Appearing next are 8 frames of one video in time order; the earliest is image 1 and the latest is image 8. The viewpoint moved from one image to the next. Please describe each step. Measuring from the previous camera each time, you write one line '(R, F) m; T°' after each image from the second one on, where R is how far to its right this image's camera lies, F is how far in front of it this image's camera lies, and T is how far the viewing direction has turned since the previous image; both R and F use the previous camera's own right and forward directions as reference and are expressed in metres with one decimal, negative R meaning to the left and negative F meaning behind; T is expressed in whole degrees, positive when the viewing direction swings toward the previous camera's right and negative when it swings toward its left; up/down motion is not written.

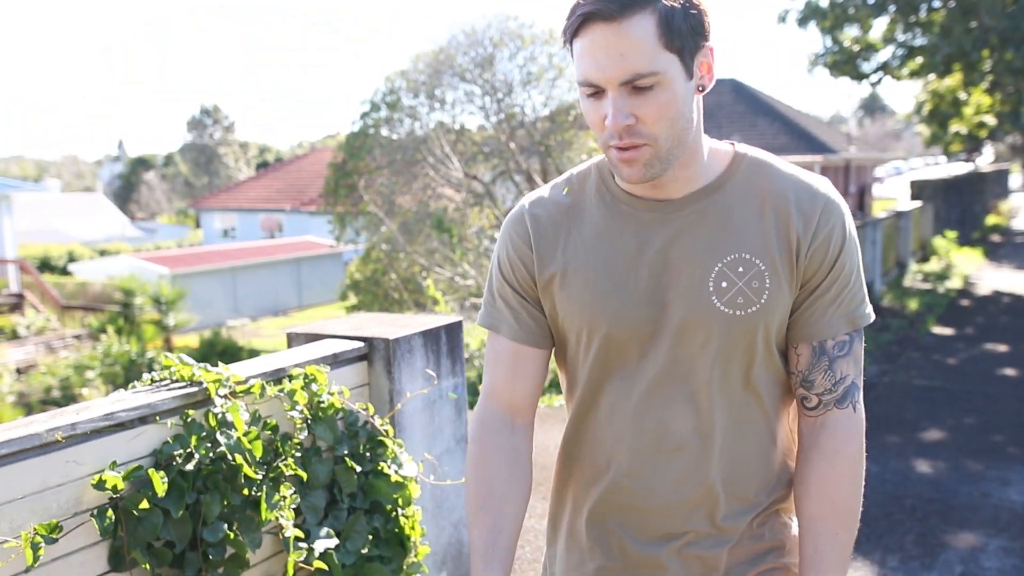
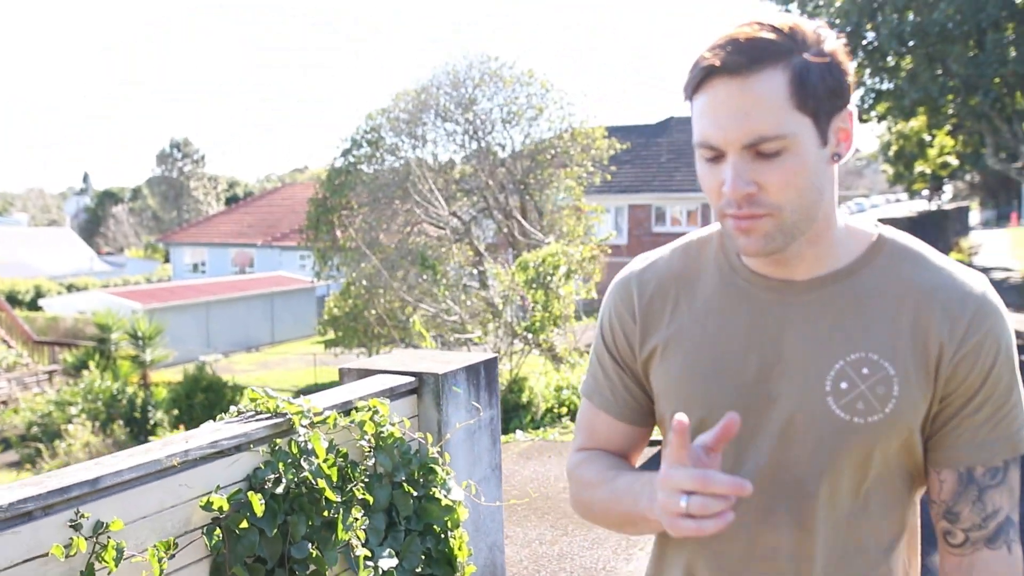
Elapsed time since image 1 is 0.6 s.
(-0.2, -0.2) m; +2°
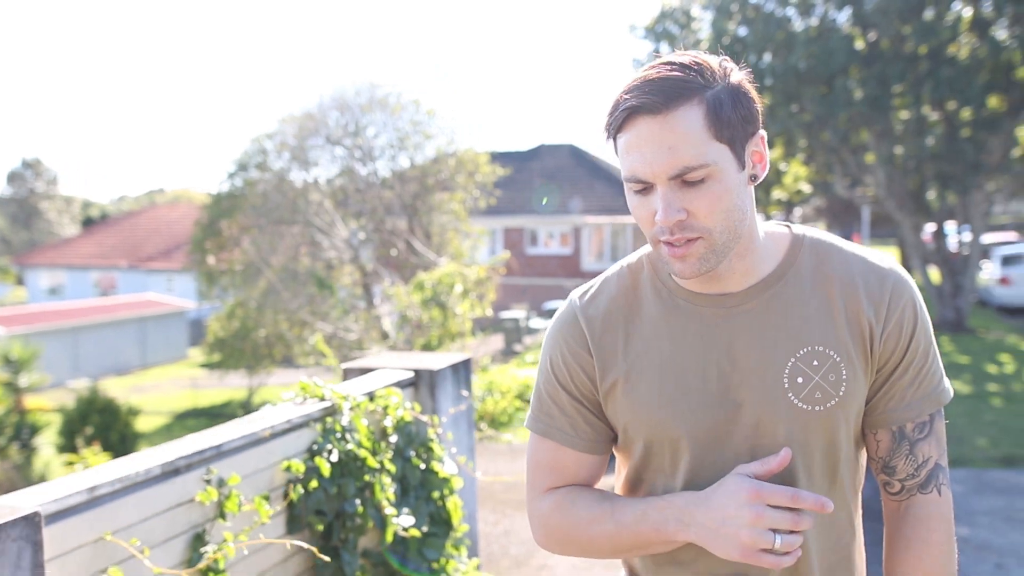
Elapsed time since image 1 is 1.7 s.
(-0.4, -0.5) m; +9°
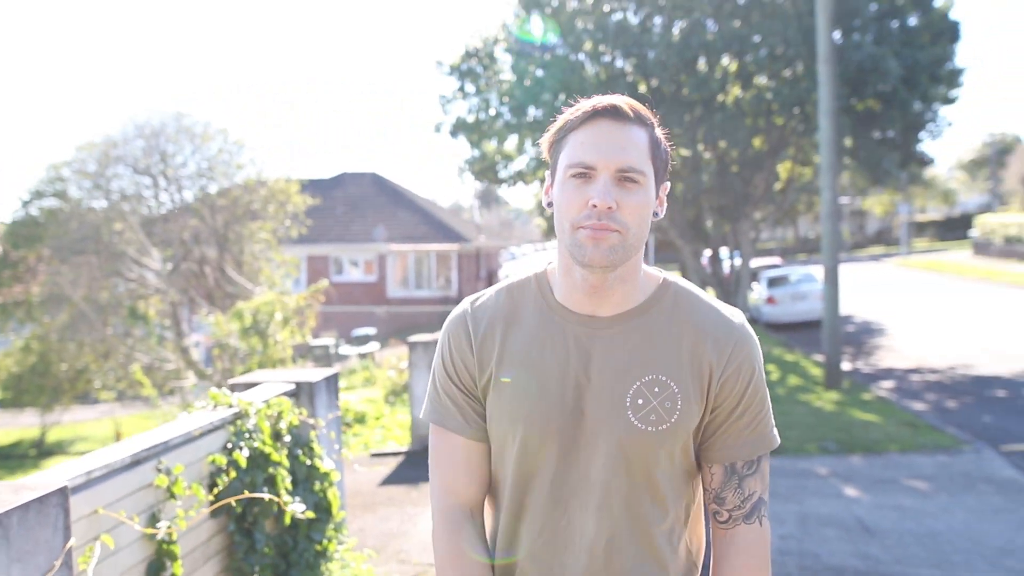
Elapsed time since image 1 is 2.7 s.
(-0.3, -0.6) m; +13°
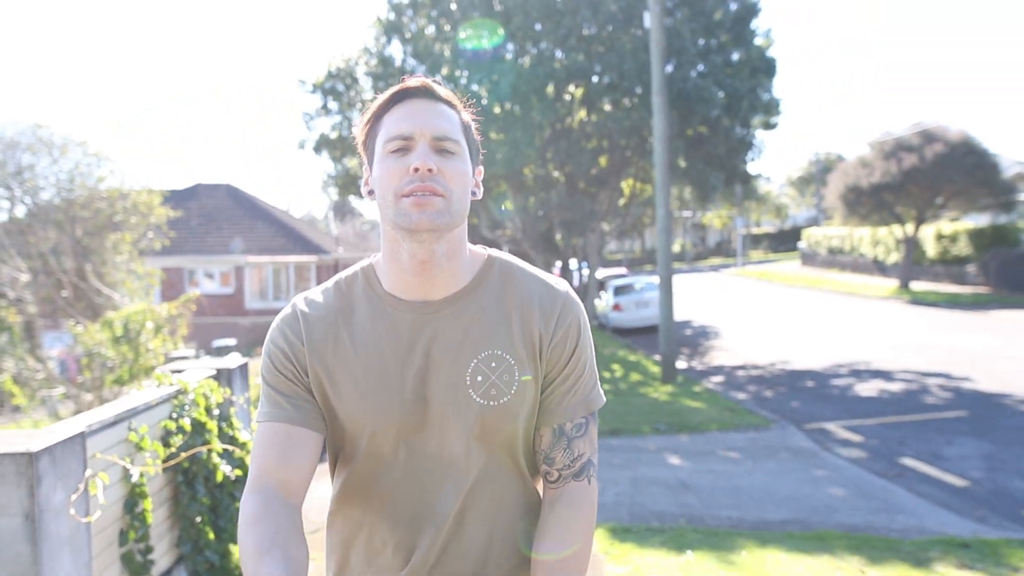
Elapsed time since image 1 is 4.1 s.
(-0.2, -0.9) m; +9°
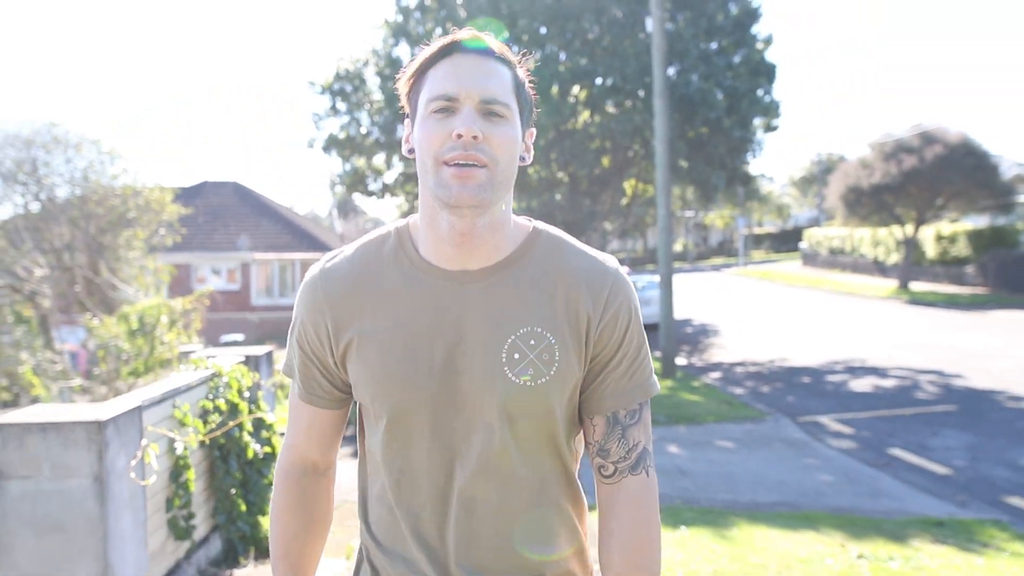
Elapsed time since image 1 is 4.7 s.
(0.0, -0.4) m; 0°
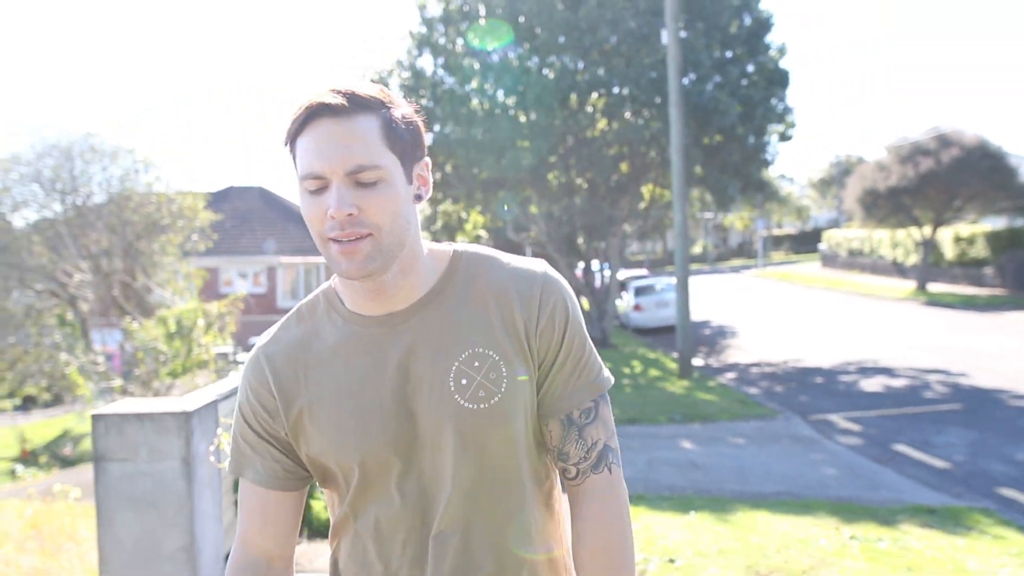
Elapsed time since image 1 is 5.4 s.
(0.0, -0.5) m; -1°
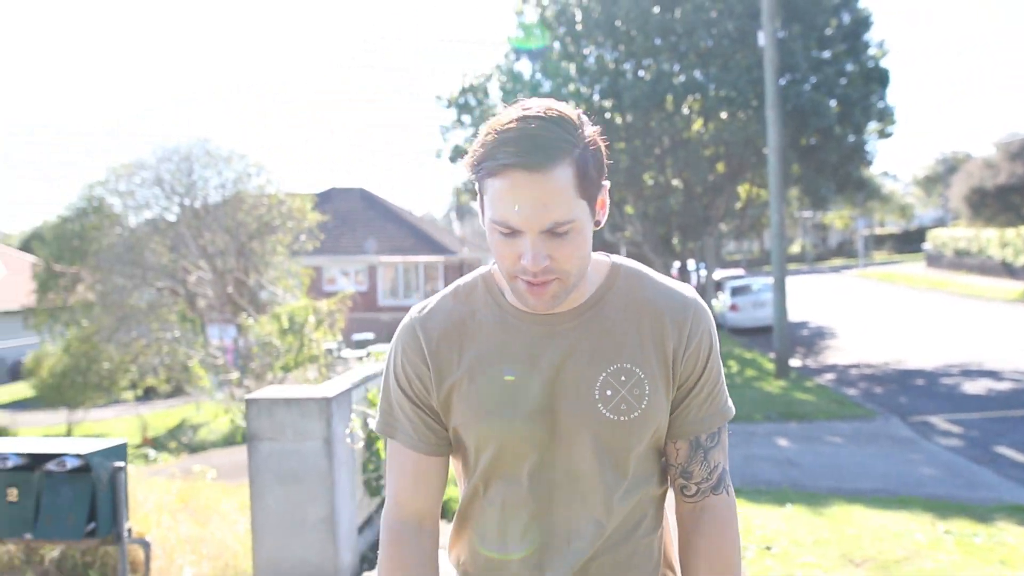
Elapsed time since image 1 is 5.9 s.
(-0.1, -0.4) m; -6°
